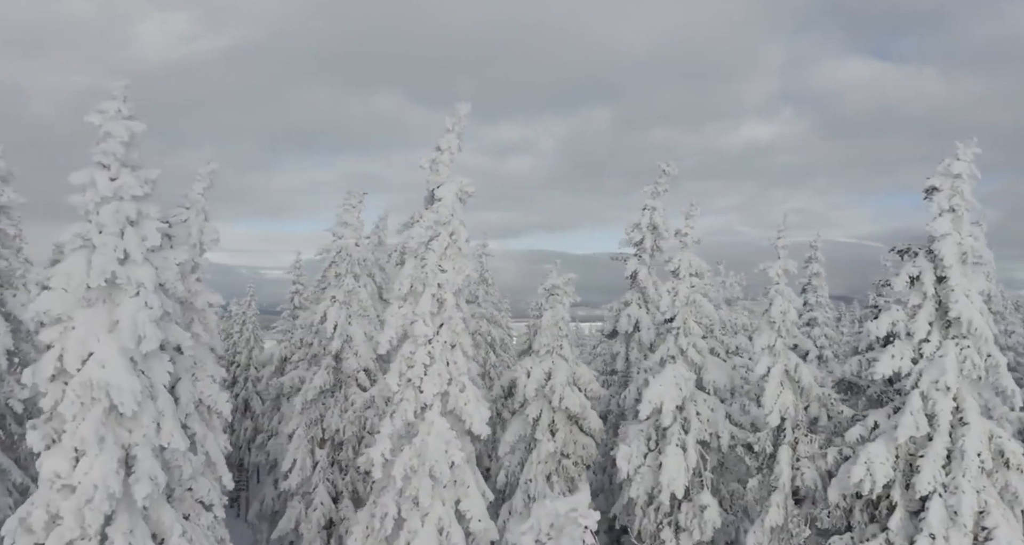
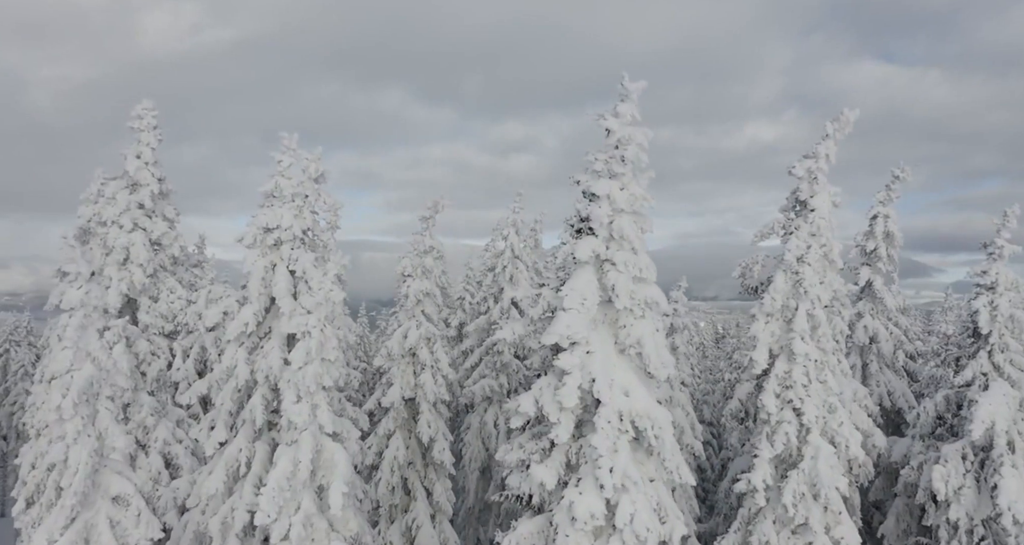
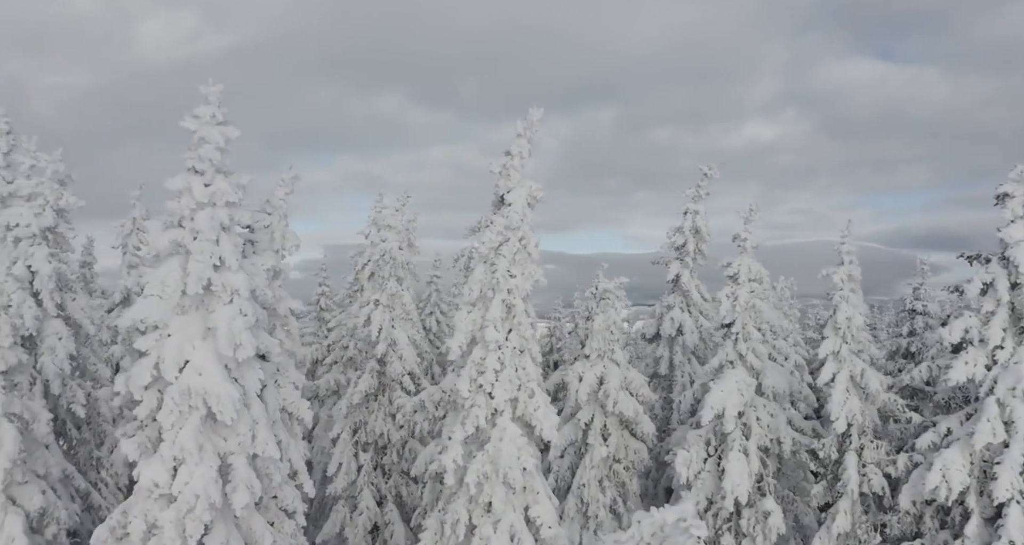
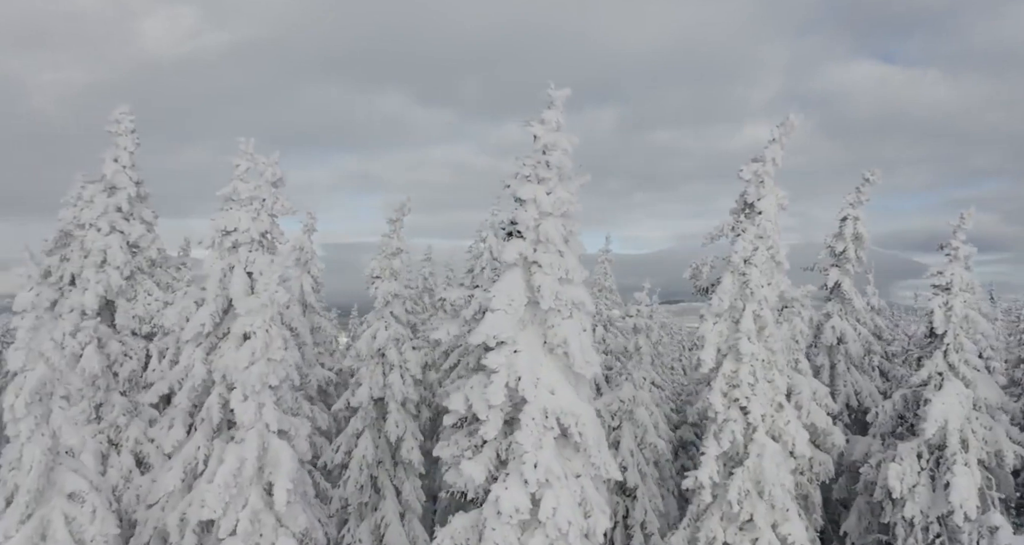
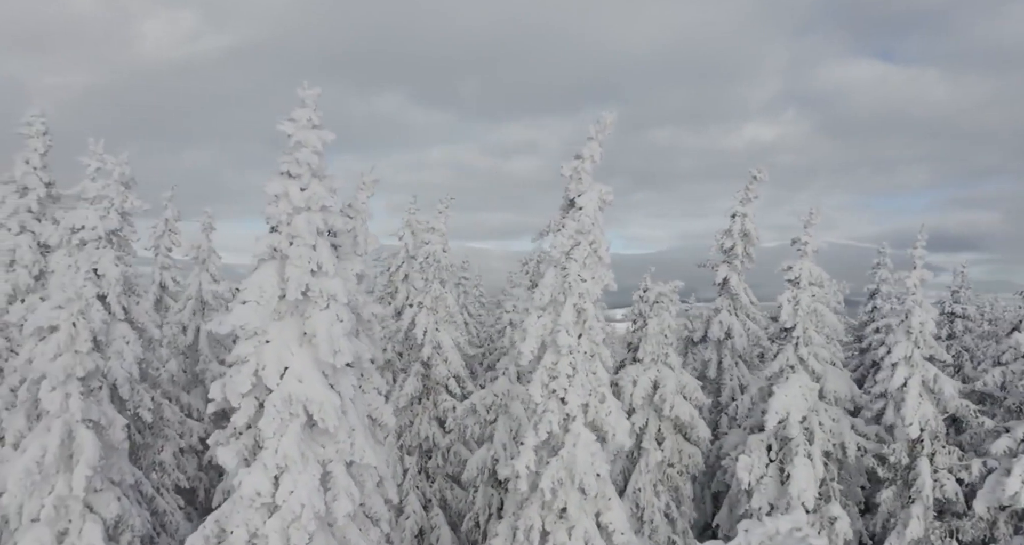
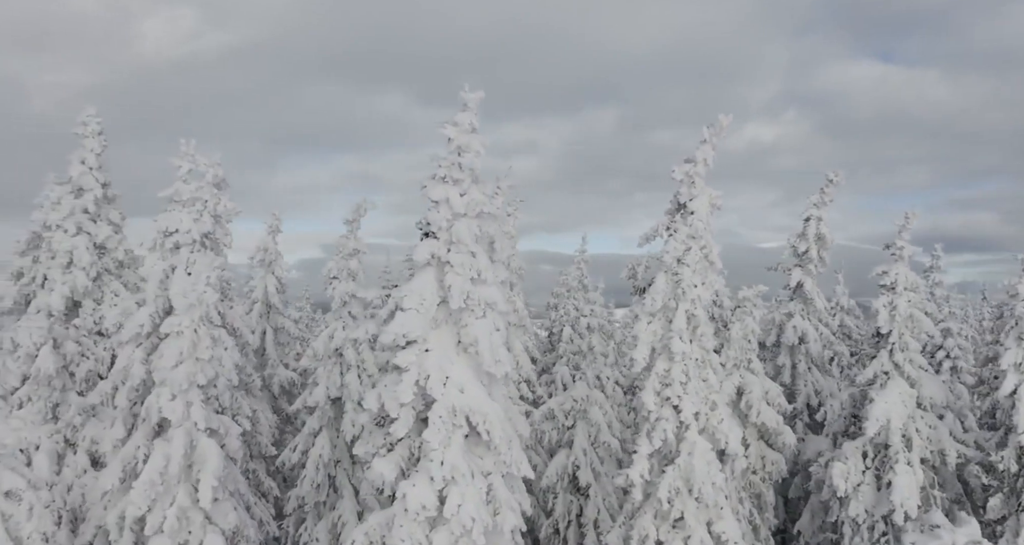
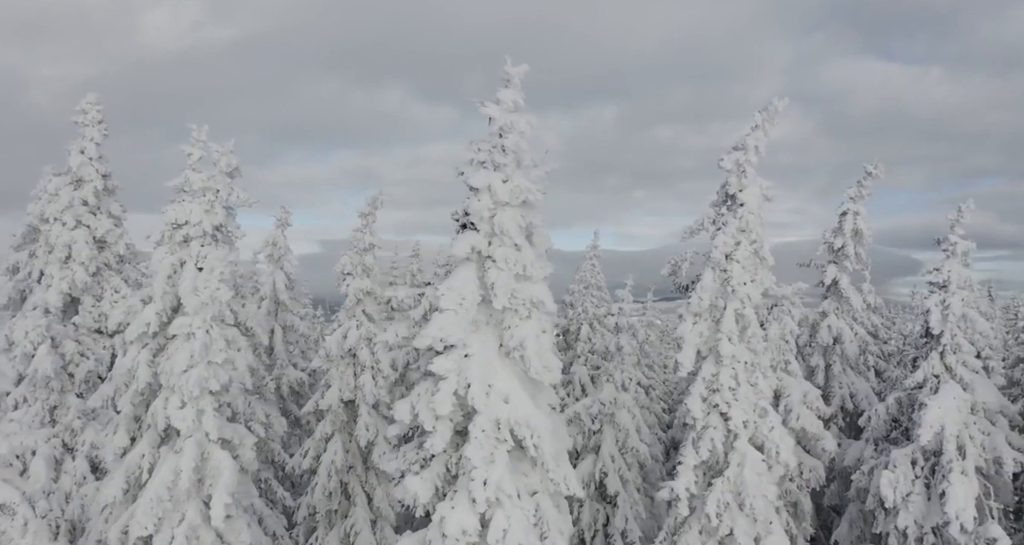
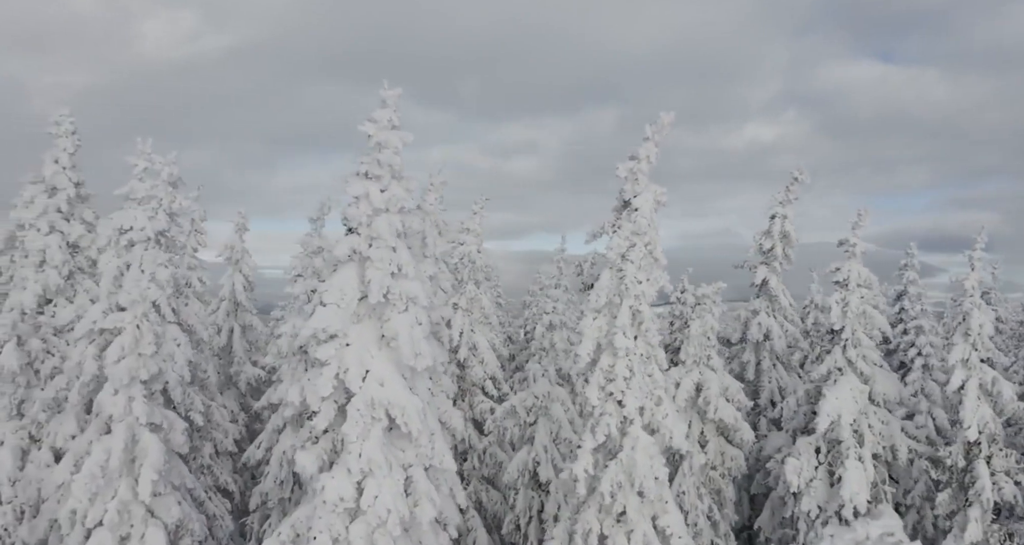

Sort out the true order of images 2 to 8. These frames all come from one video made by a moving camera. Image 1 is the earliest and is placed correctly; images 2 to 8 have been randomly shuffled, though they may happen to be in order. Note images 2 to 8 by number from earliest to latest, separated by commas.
3, 5, 8, 6, 4, 2, 7
